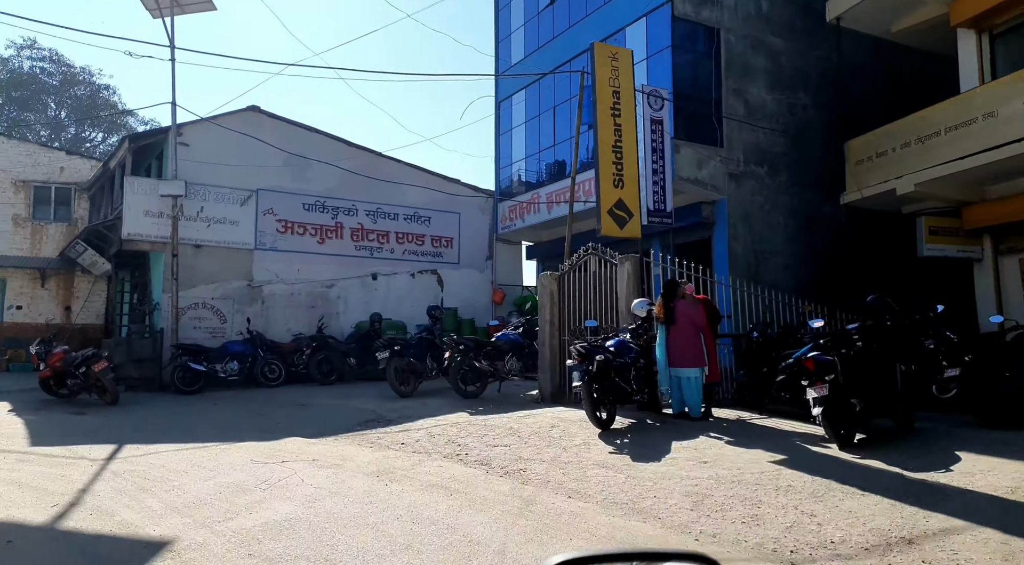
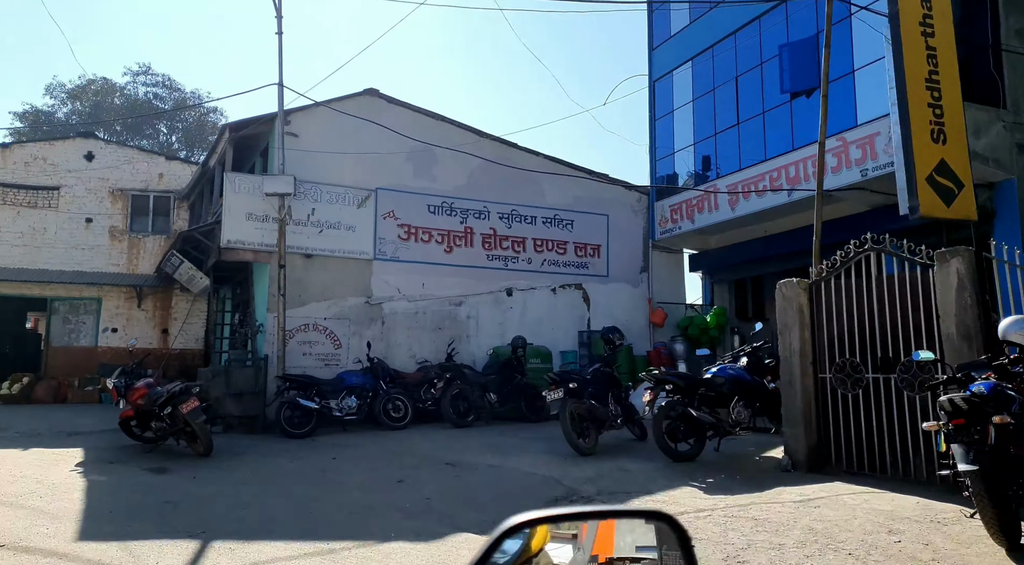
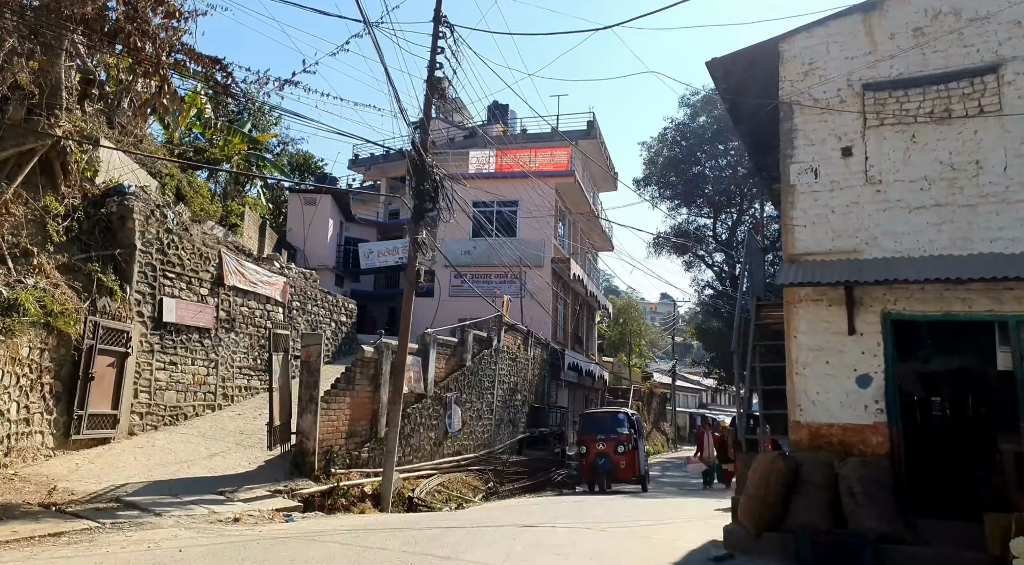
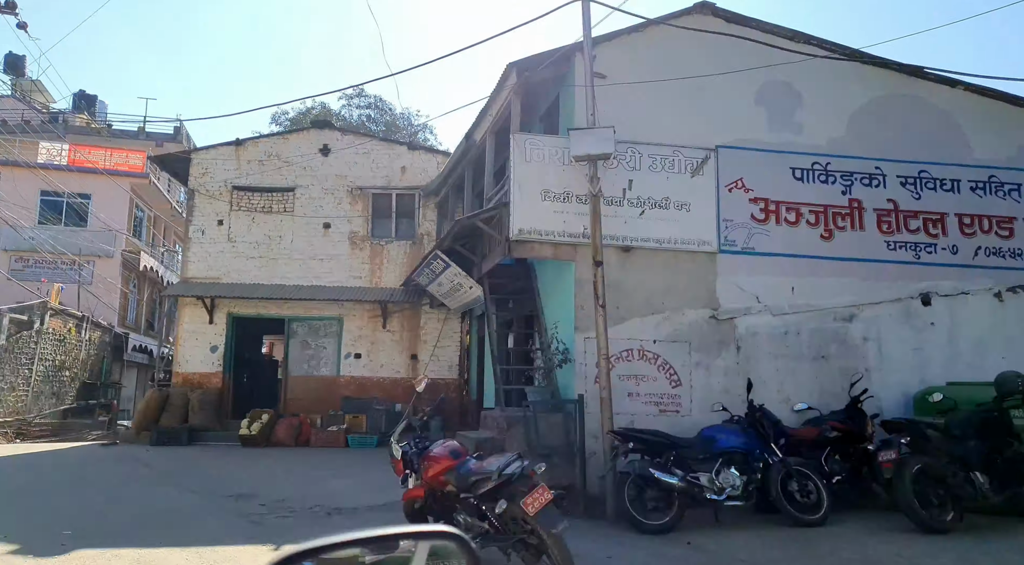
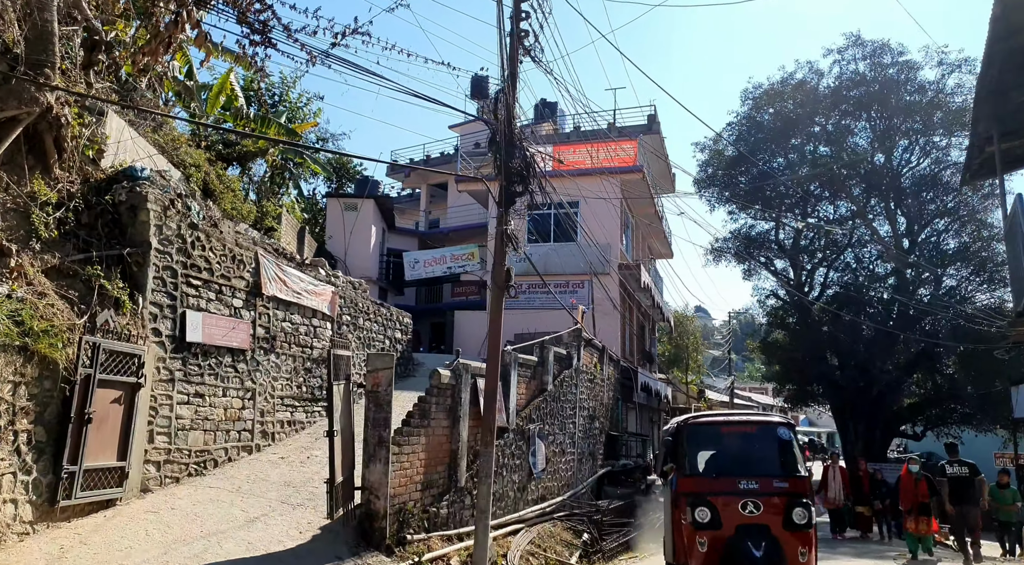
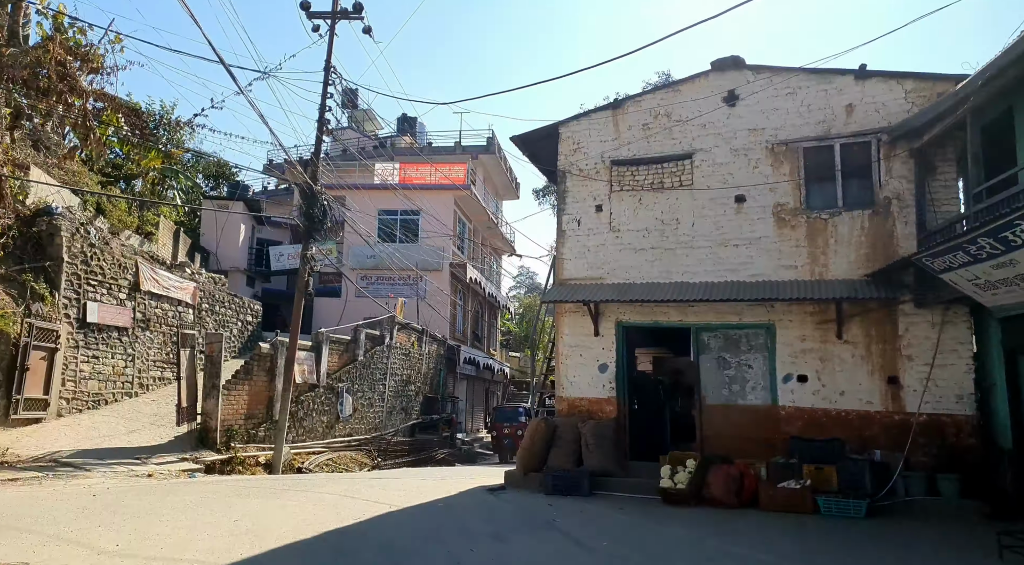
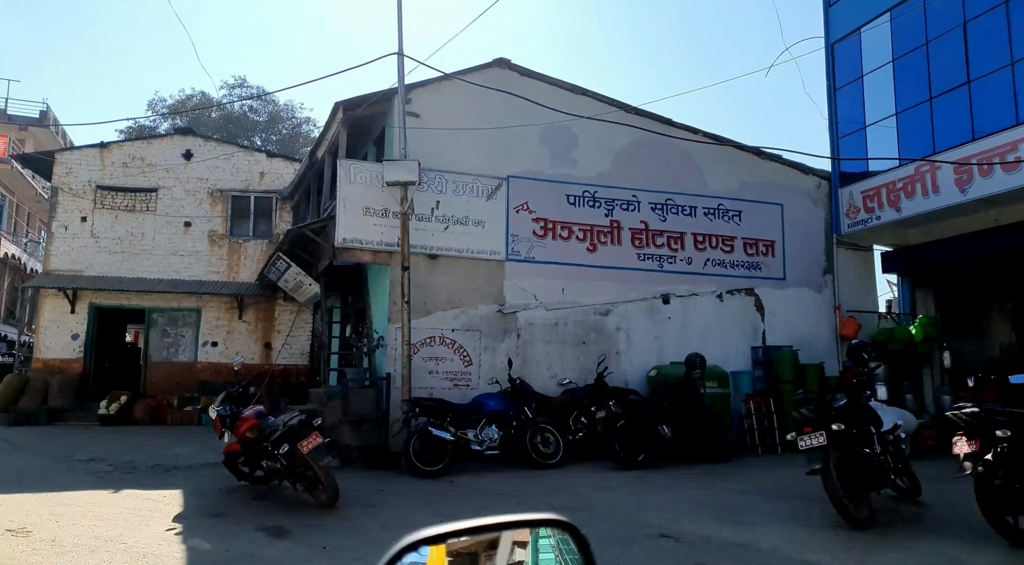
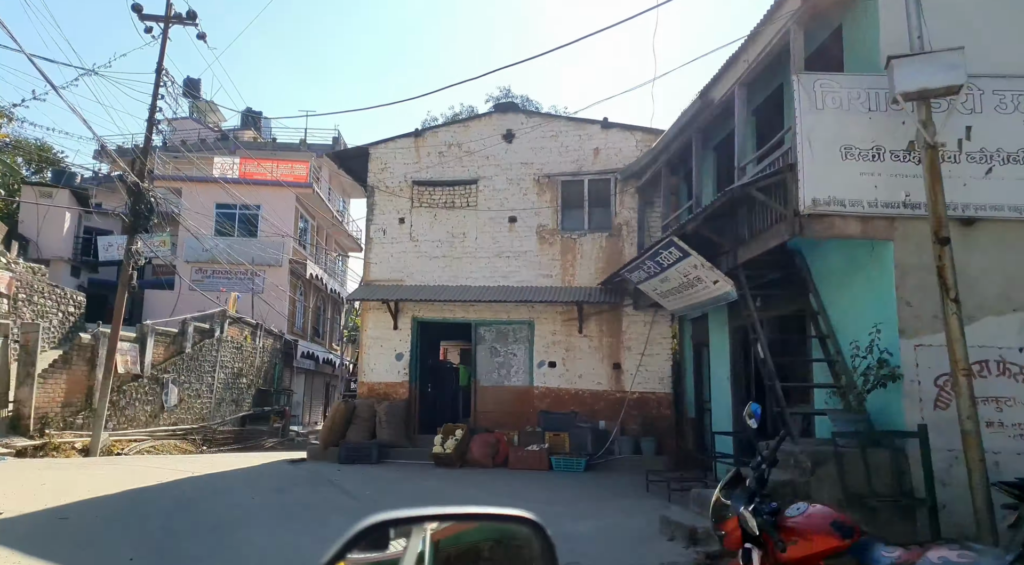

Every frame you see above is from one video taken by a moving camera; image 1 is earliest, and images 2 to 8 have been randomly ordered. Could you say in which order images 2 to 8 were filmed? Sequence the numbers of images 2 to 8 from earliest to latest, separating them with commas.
2, 7, 4, 8, 6, 3, 5
